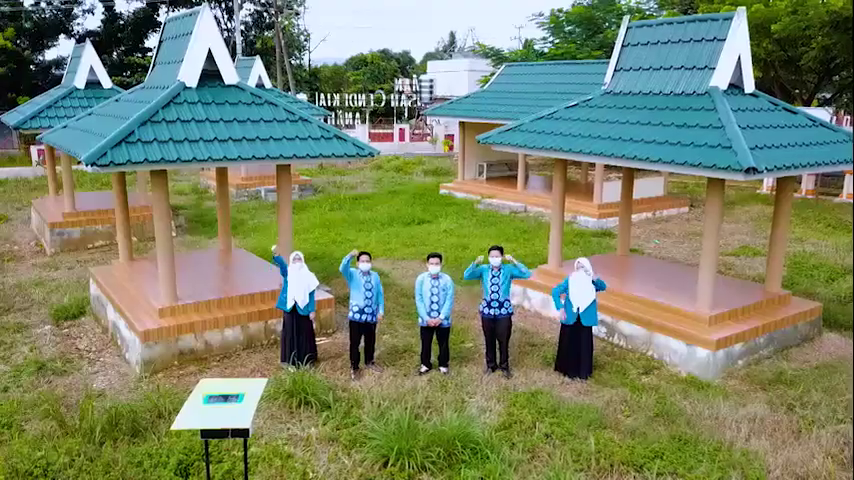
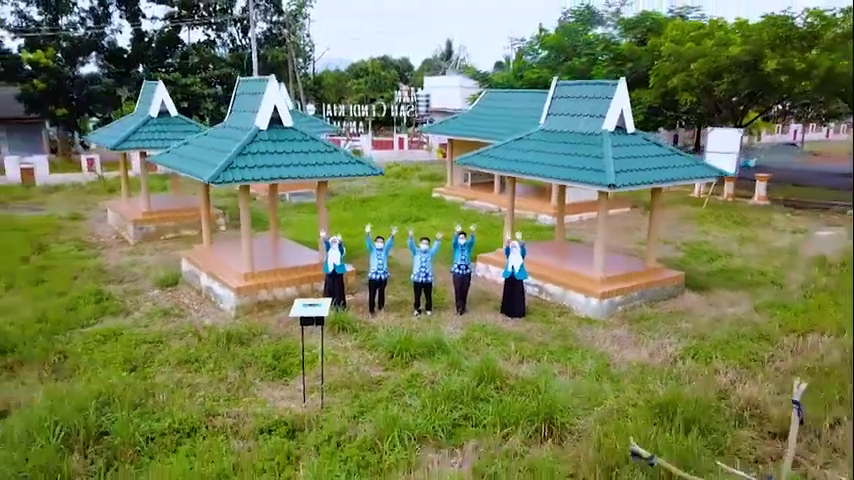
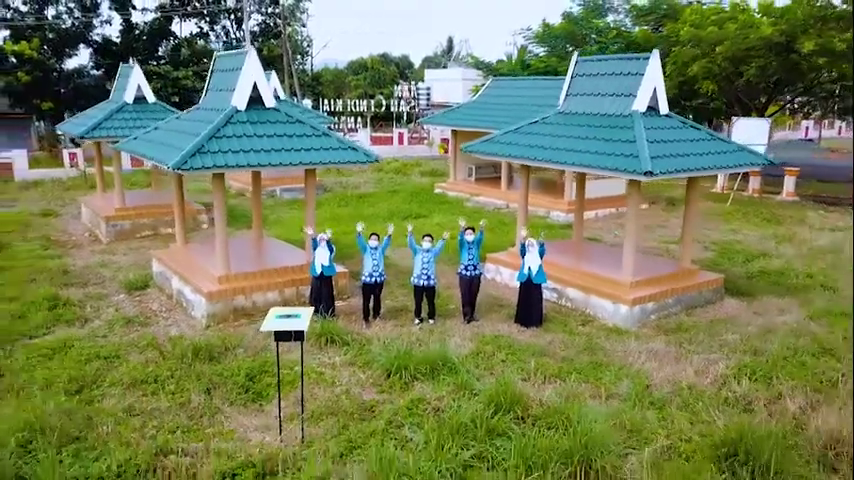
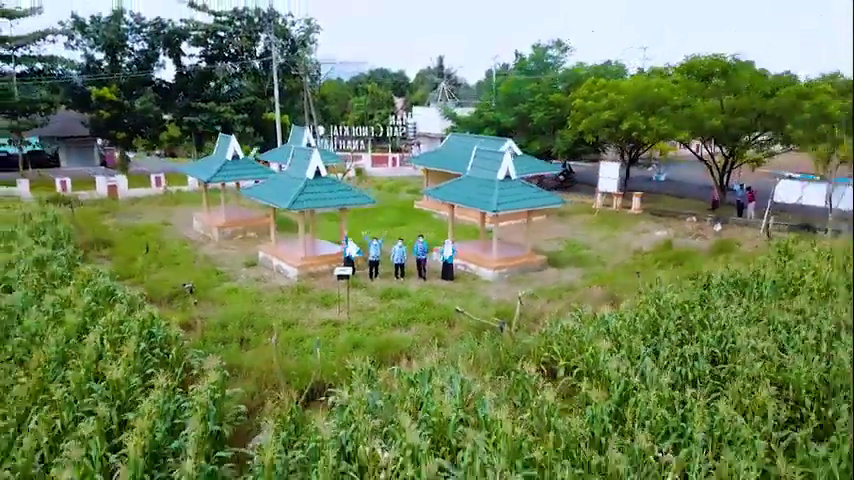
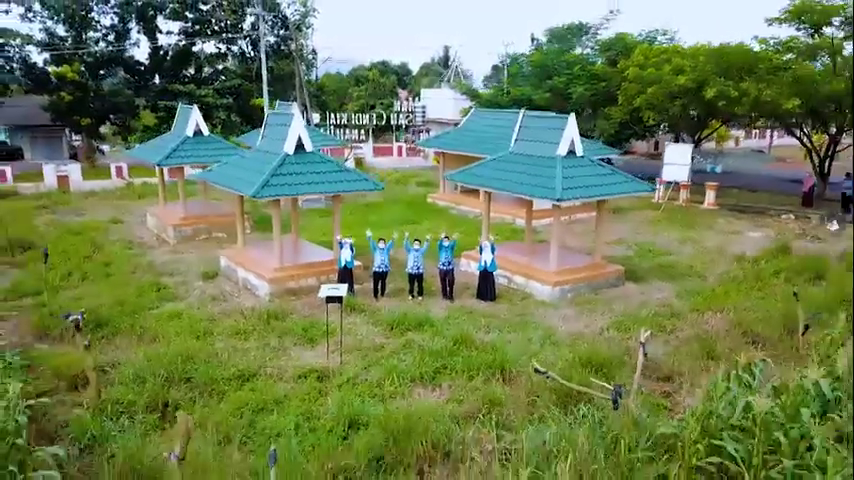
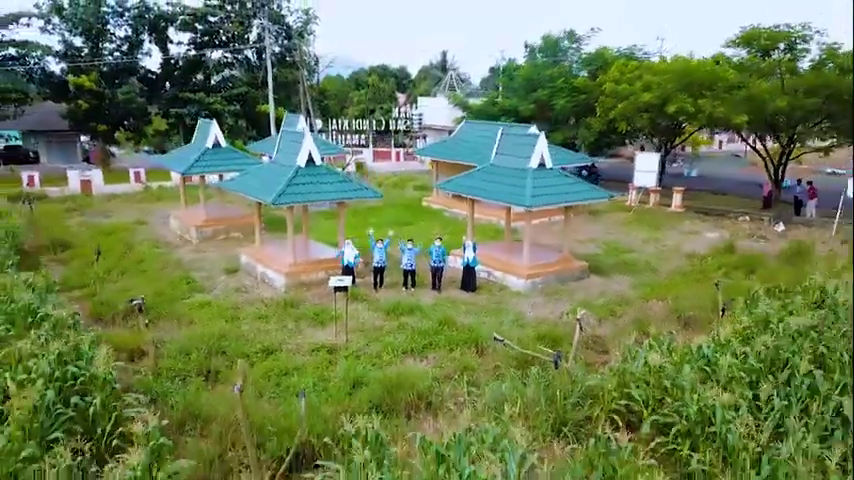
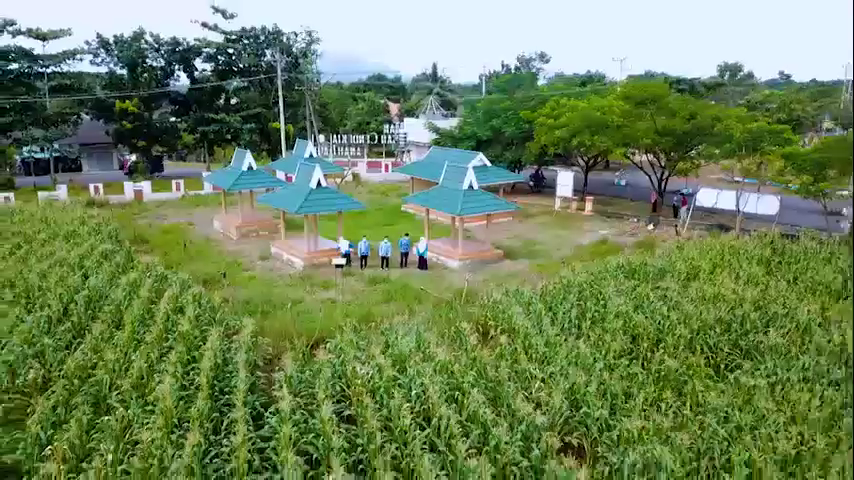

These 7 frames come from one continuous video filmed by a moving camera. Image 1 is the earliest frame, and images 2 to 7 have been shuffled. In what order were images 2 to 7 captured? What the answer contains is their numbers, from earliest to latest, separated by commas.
3, 2, 5, 6, 4, 7
